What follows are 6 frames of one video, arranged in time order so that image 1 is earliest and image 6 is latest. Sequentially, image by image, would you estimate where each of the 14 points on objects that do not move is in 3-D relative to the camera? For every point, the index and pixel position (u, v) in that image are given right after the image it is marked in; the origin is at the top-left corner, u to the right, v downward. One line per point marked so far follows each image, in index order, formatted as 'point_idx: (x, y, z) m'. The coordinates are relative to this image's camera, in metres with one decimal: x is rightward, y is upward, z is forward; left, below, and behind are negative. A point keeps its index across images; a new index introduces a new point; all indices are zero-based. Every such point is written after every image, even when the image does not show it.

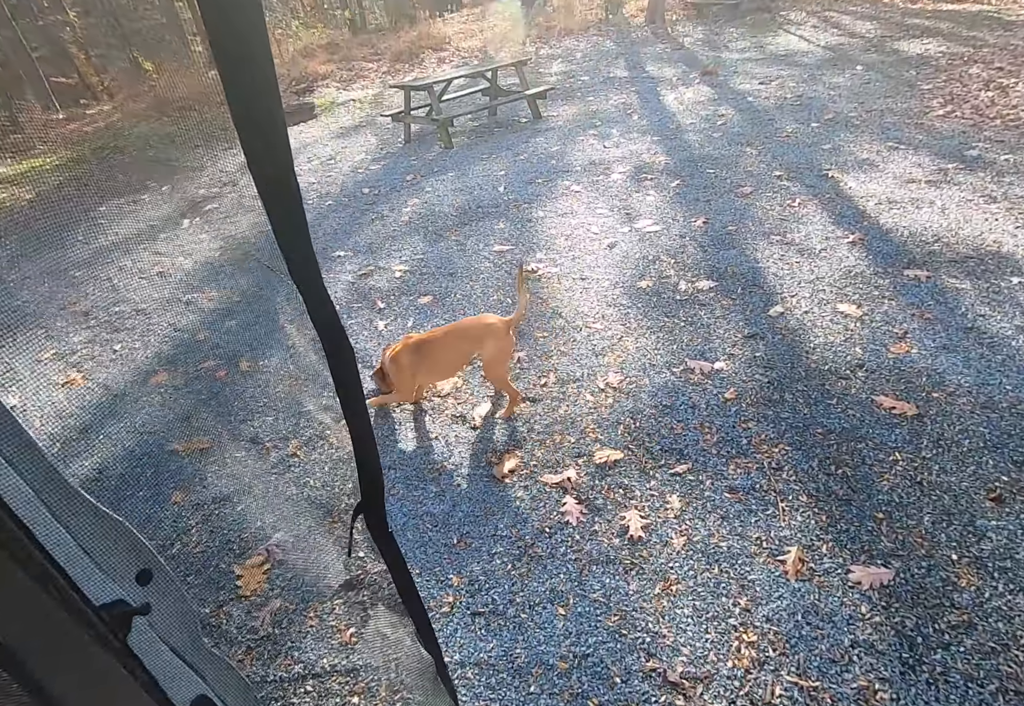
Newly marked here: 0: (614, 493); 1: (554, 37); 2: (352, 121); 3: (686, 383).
0: (+0.5, -0.7, +3.3) m
1: (+1.0, +8.0, +16.3) m
2: (-3.2, +4.6, +12.9) m
3: (+1.0, -0.2, +3.8) m
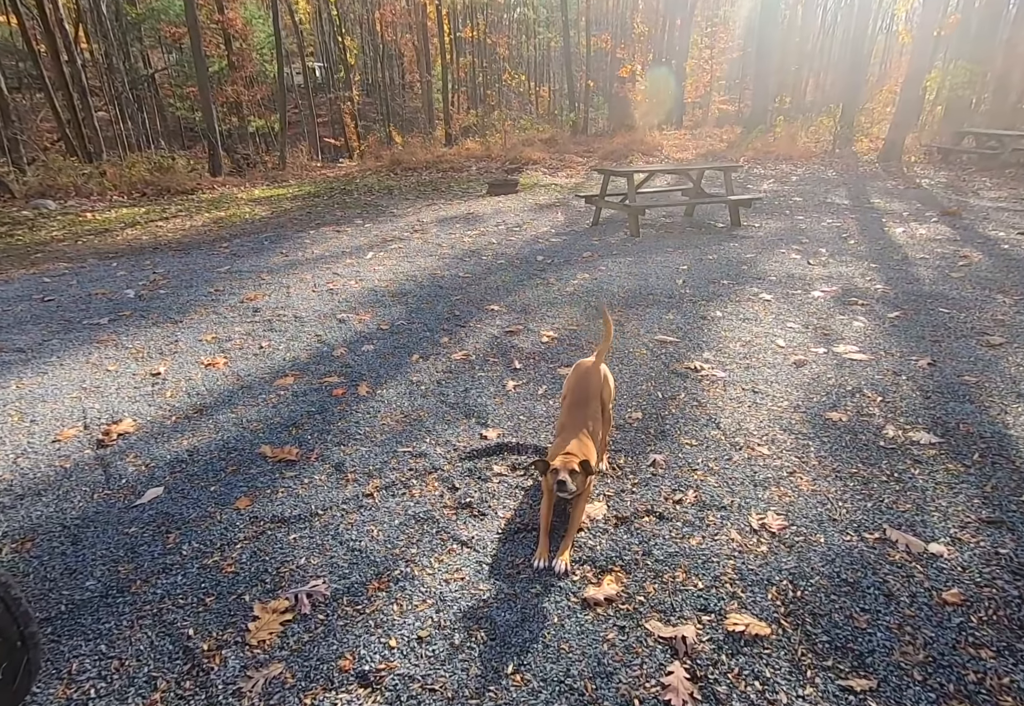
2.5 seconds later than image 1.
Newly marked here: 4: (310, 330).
0: (+0.8, -1.1, +2.2) m
1: (+6.3, +4.7, +15.7) m
2: (+0.7, +3.1, +13.1) m
3: (+1.6, -0.9, +2.7) m
4: (-1.9, +0.2, +6.2) m
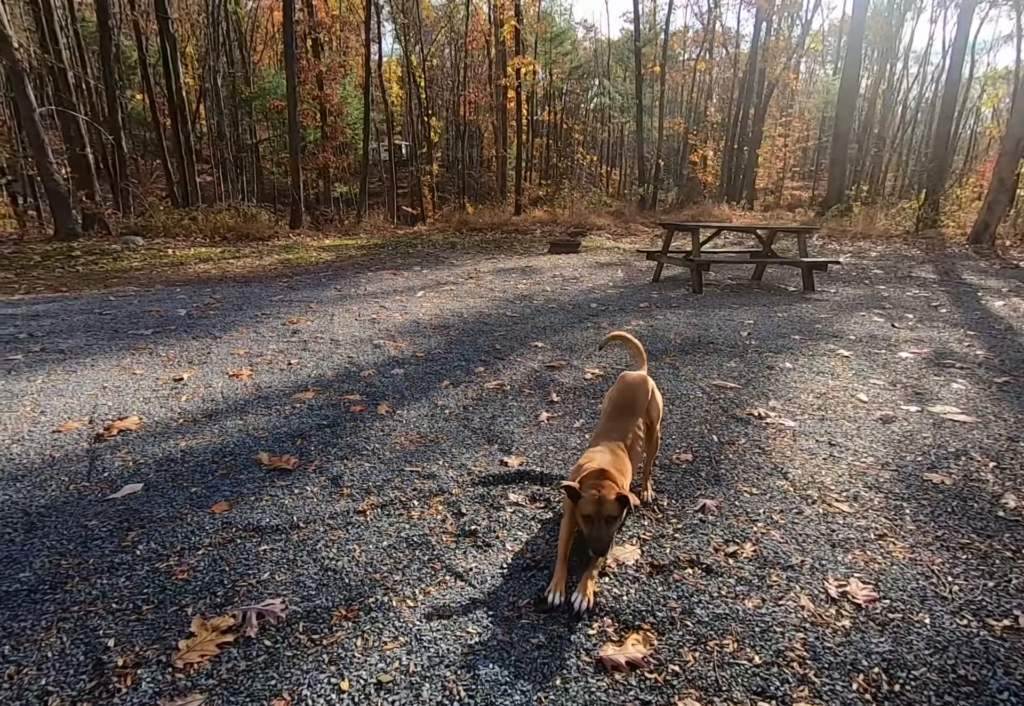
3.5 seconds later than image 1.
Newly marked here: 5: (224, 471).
0: (+0.7, -1.1, +1.6) m
1: (+7.8, +2.7, +15.0) m
2: (+1.9, +1.9, +12.8) m
3: (+1.6, -0.9, +2.0) m
4: (-1.5, 0.0, +5.9) m
5: (-1.6, -0.6, +3.5) m
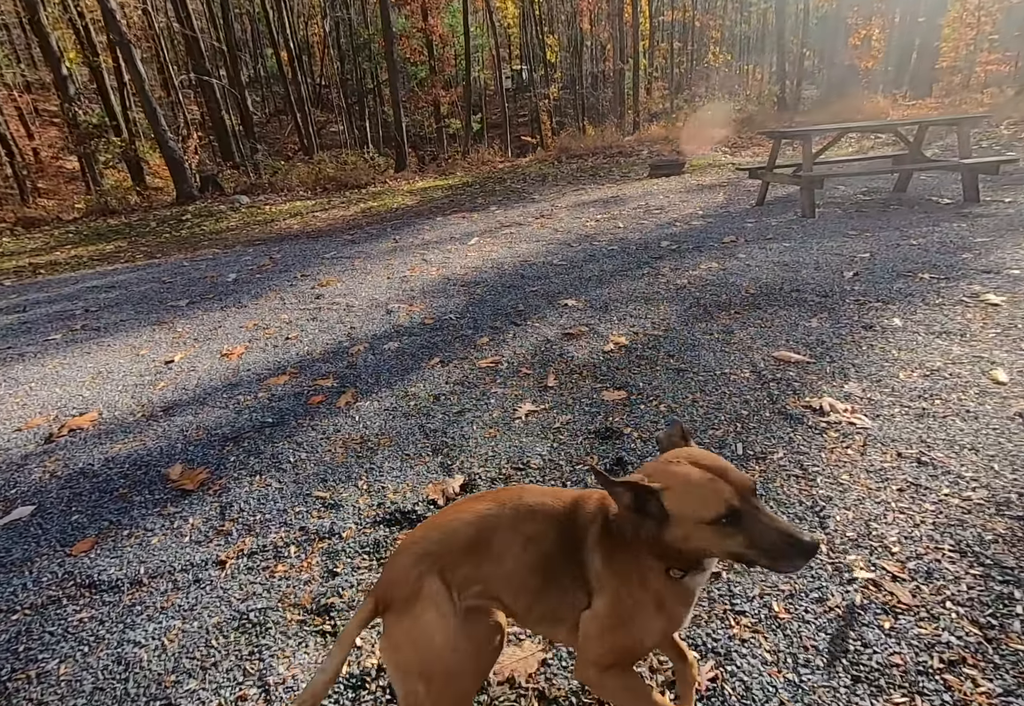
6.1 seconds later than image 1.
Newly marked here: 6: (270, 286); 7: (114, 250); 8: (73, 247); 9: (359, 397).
0: (+0.1, -1.2, +0.7) m
1: (+9.6, +4.2, +11.9) m
2: (+3.4, +2.9, +11.1) m
3: (+1.0, -1.0, +0.9) m
4: (-1.3, +0.3, +5.2) m
5: (-1.8, -0.6, +3.0) m
6: (-2.6, +0.7, +6.9) m
7: (-7.5, +1.9, +12.2) m
8: (-8.6, +2.1, +12.6) m
9: (-0.9, -0.3, +3.6) m
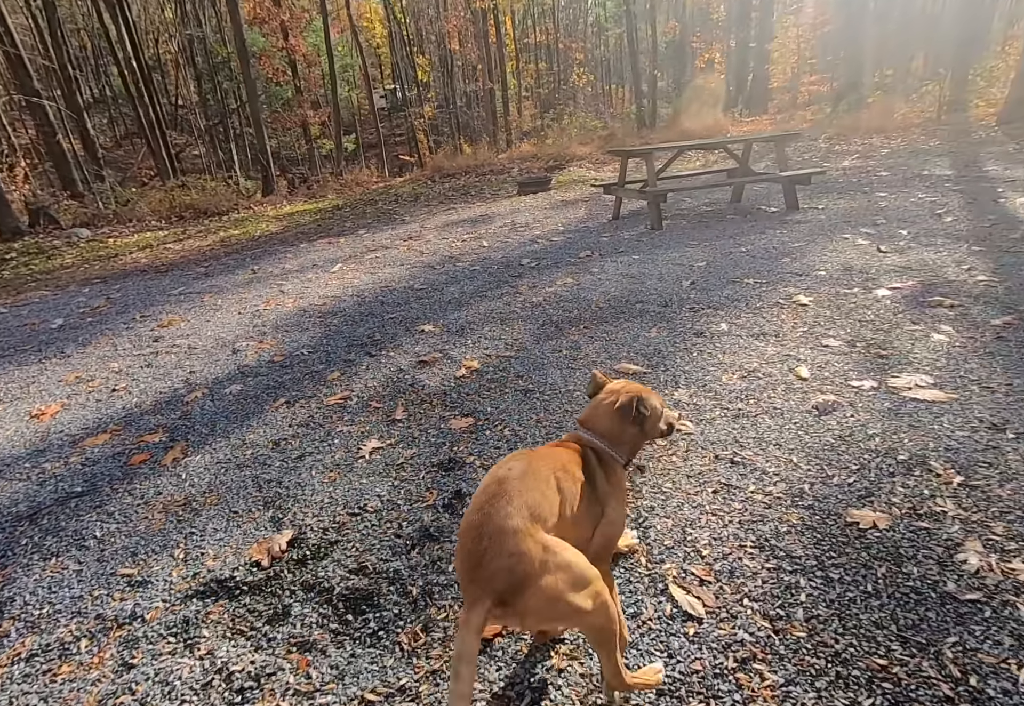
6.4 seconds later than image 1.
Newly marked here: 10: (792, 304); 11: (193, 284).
0: (-0.2, -1.3, +0.6) m
1: (+7.0, +4.4, +13.3) m
2: (+1.1, +2.8, +11.4) m
3: (+0.6, -1.0, +1.0) m
4: (-2.4, -0.1, +4.9) m
5: (-2.4, -0.9, +2.6) m
6: (-3.9, +0.2, +6.3) m
7: (-9.7, +0.9, +10.8) m
8: (-10.9, +1.0, +11.1) m
9: (-1.7, -0.5, +3.4) m
10: (+1.8, +0.3, +4.2) m
11: (-3.9, +0.8, +8.1) m
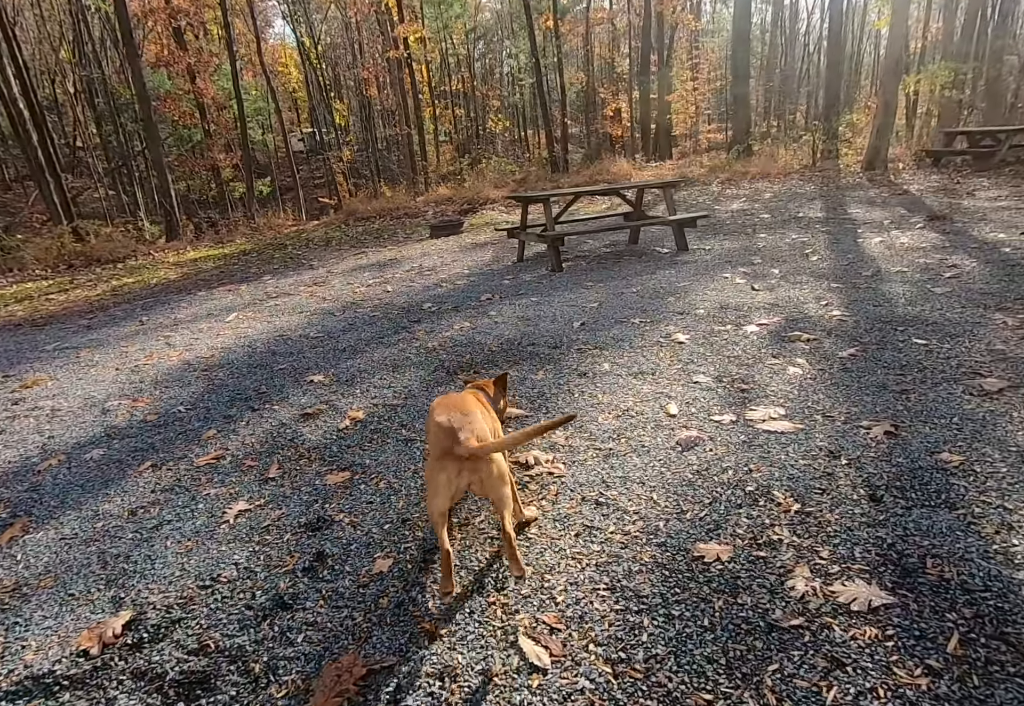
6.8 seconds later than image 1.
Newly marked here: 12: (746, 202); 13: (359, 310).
0: (-0.5, -1.4, +0.5) m
1: (+5.1, +3.8, +14.2) m
2: (-0.5, +2.1, +11.6) m
3: (+0.3, -1.1, +0.9) m
4: (-3.2, -0.5, +4.5) m
5: (-2.9, -1.2, +2.2) m
6: (-4.9, -0.4, +5.8) m
7: (-11.1, -0.1, +9.7) m
8: (-12.3, -0.1, +9.8) m
9: (-2.3, -0.8, +3.1) m
10: (+1.1, +0.1, +4.3) m
11: (-5.0, +0.1, +7.6) m
12: (+3.8, +2.4, +10.6) m
13: (-1.6, +0.5, +7.0) m
